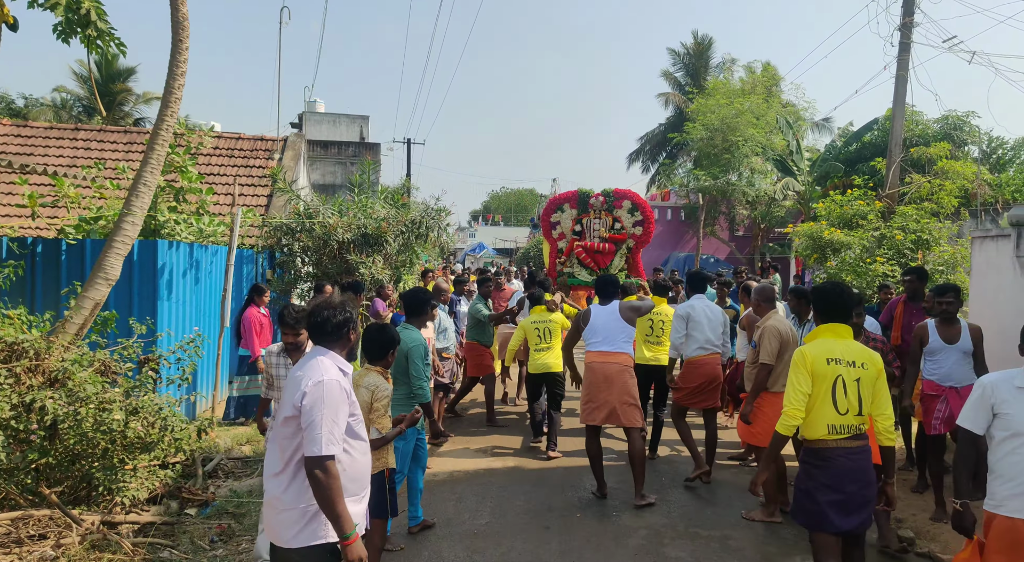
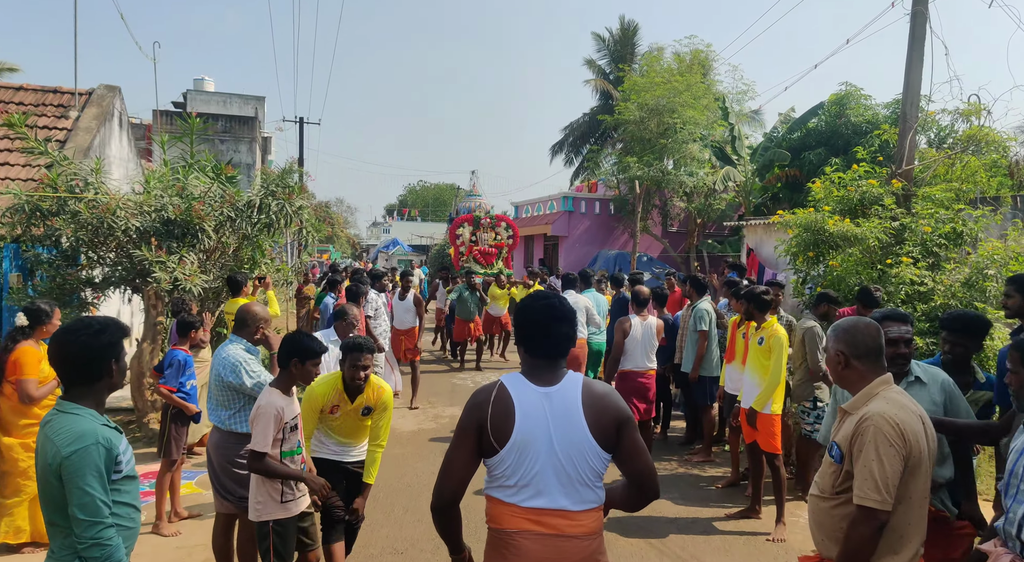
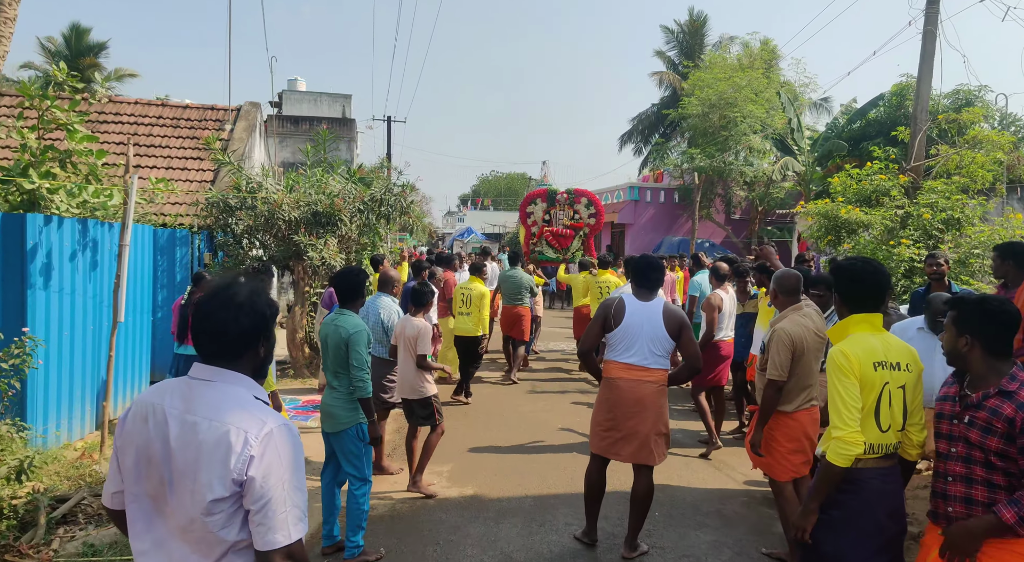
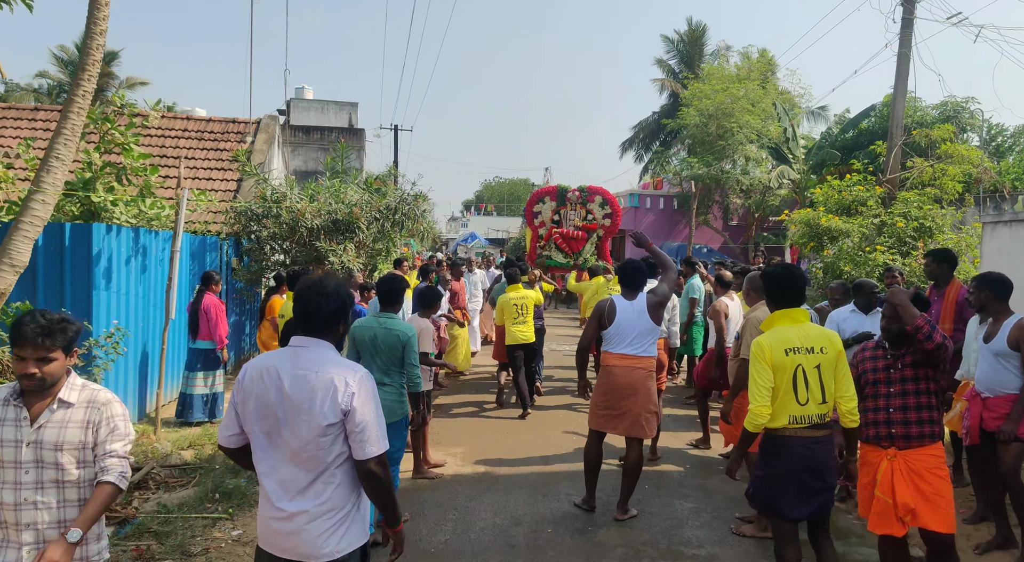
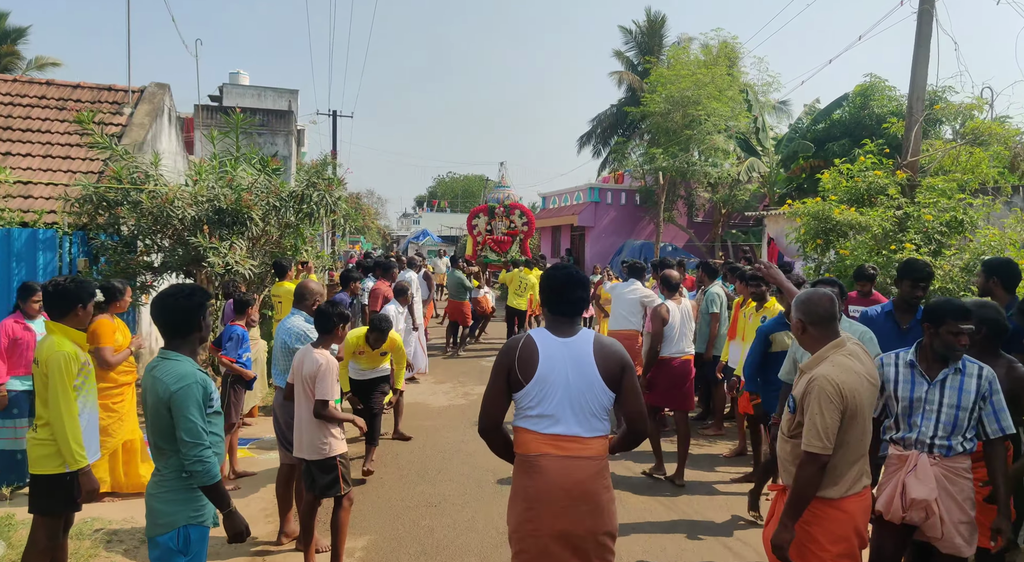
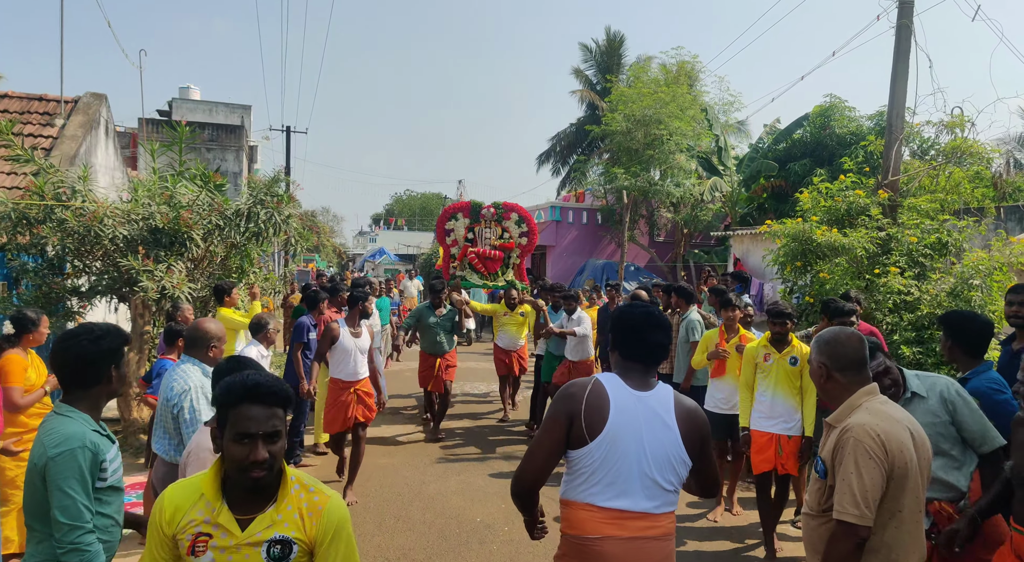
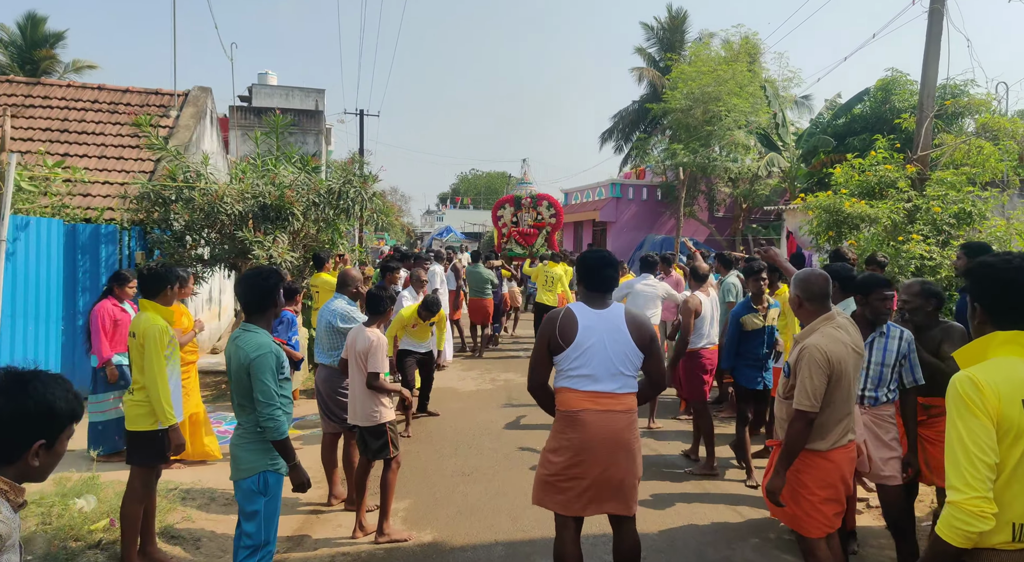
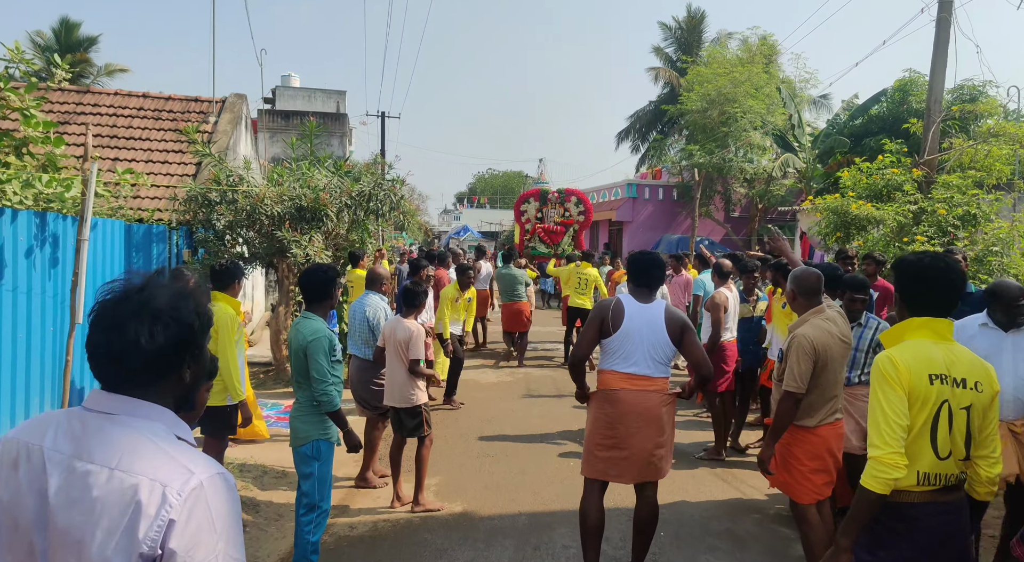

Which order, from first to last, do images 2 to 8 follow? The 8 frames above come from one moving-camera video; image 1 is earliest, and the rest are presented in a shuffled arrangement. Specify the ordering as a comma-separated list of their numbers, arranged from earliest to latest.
4, 3, 8, 7, 5, 2, 6
